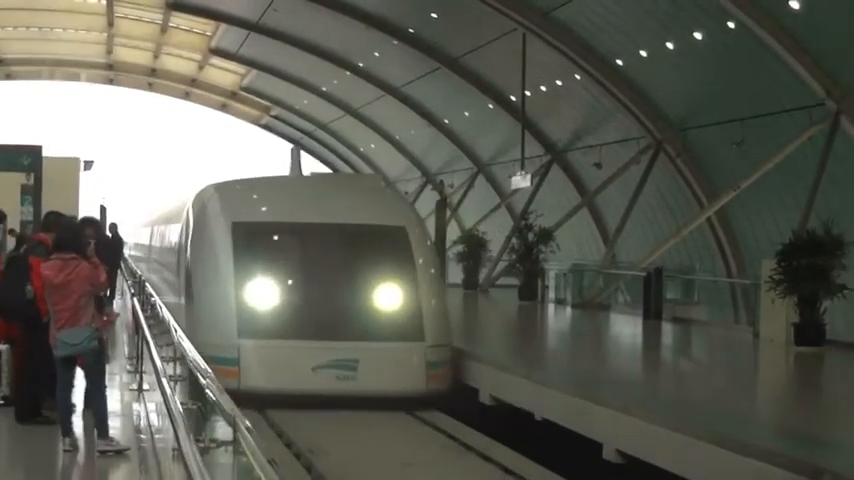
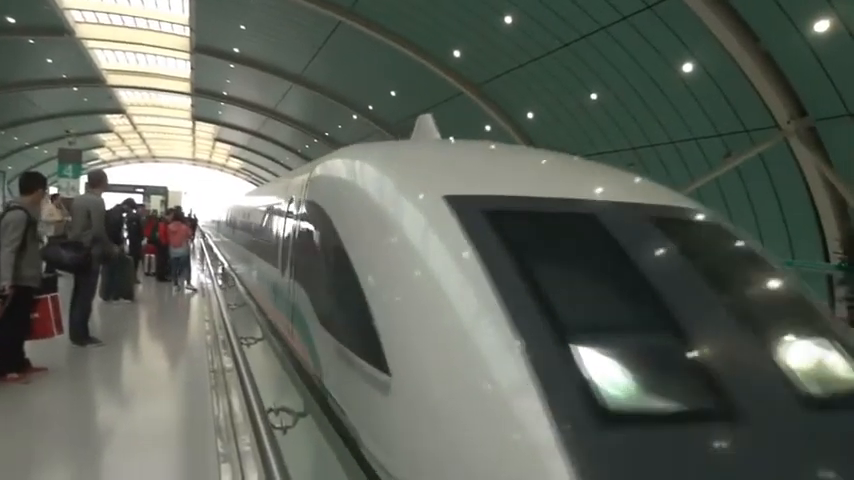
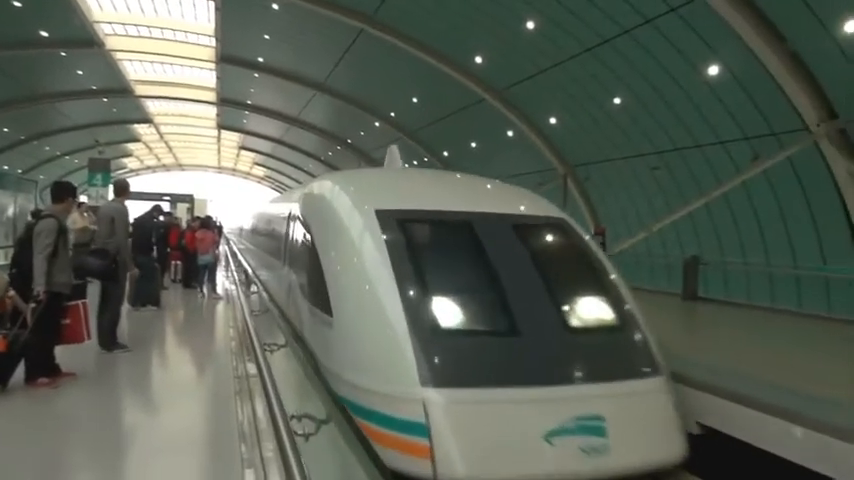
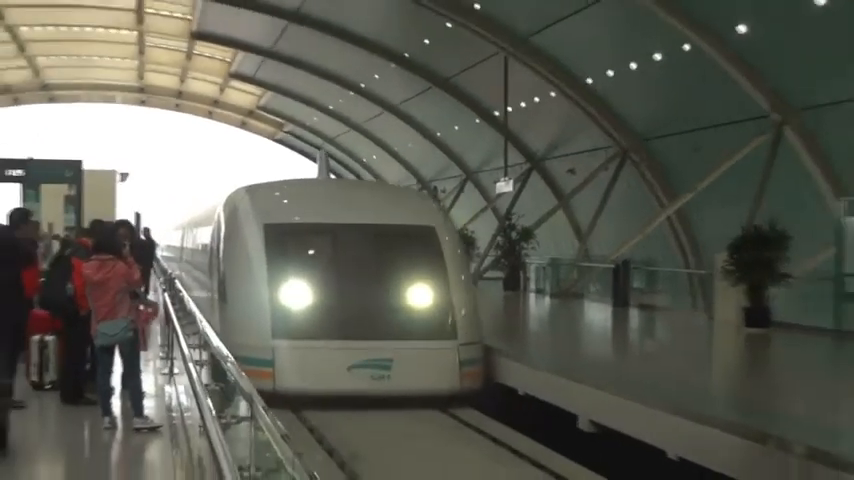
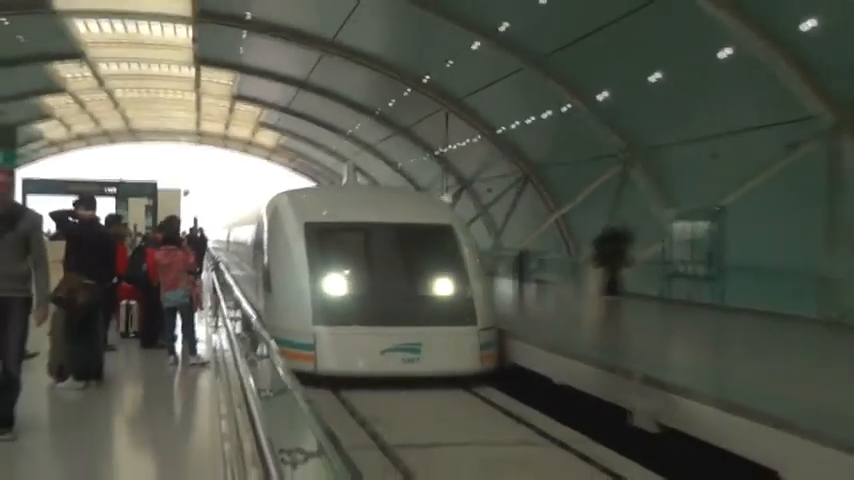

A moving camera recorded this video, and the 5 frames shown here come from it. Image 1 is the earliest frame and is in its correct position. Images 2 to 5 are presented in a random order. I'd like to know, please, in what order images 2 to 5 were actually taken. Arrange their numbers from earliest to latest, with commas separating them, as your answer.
4, 5, 3, 2
